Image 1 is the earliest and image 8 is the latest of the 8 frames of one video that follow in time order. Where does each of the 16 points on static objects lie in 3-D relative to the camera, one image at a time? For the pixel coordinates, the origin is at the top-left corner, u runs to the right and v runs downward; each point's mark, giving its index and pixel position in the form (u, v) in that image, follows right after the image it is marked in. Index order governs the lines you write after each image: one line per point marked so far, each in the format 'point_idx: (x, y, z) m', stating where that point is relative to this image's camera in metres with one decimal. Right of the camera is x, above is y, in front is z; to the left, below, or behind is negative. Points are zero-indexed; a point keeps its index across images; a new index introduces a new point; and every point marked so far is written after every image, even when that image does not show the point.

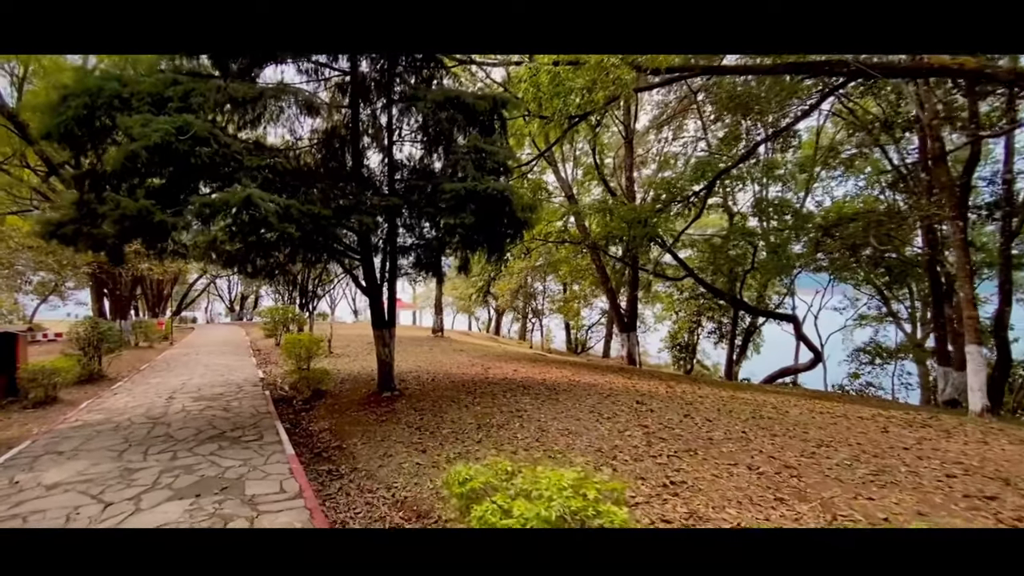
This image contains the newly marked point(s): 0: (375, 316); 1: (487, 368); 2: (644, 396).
0: (-1.4, -0.3, +4.8) m
1: (-0.3, -1.0, +5.7) m
2: (+1.2, -1.0, +4.2) m
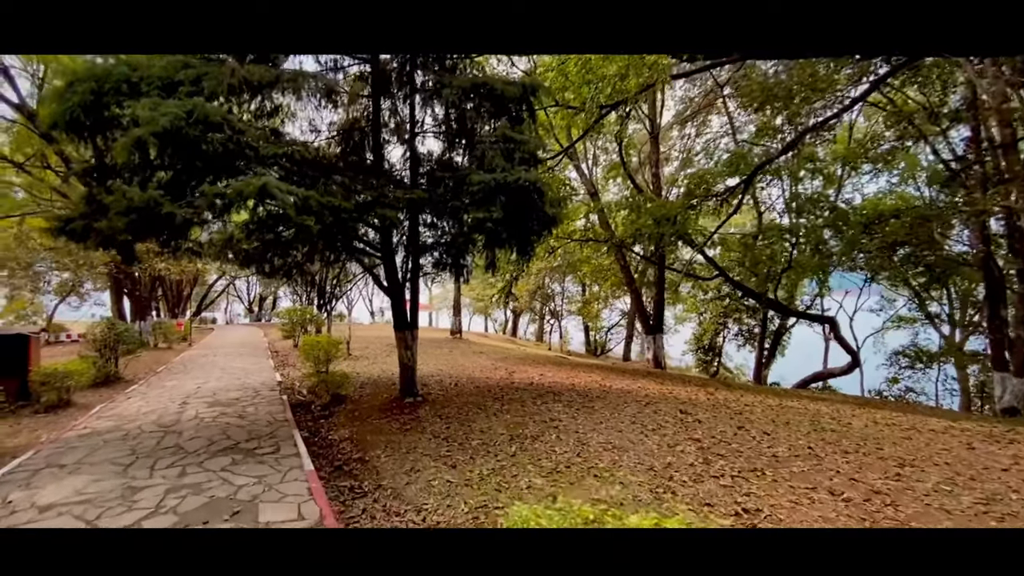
0: (-1.1, -0.3, +4.6) m
1: (0.0, -1.0, +5.5) m
2: (+1.5, -1.0, +3.9) m
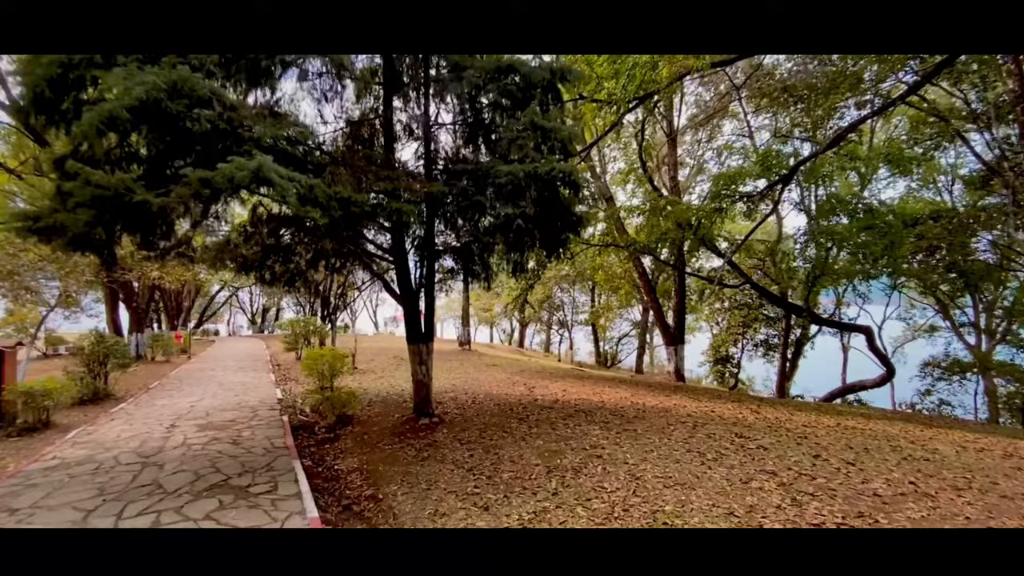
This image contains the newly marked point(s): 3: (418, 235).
0: (-0.9, -0.4, +4.2) m
1: (+0.2, -1.1, +5.0) m
2: (+1.7, -1.0, +3.4) m
3: (-0.8, +0.5, +4.1) m
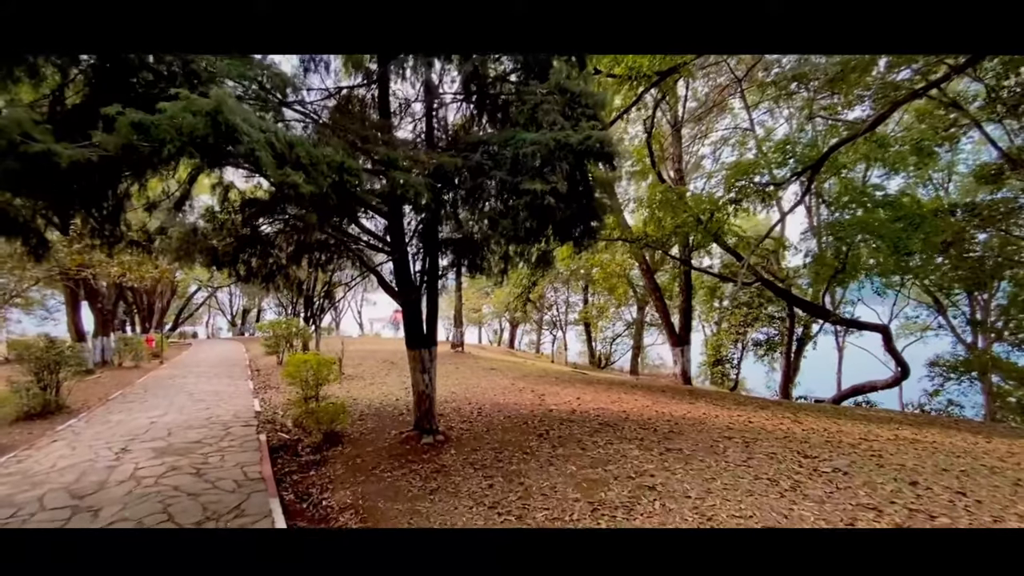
0: (-0.8, -0.4, +3.6) m
1: (+0.3, -1.1, +4.5) m
2: (+1.8, -1.0, +3.0) m
3: (-0.7, +0.5, +3.6) m
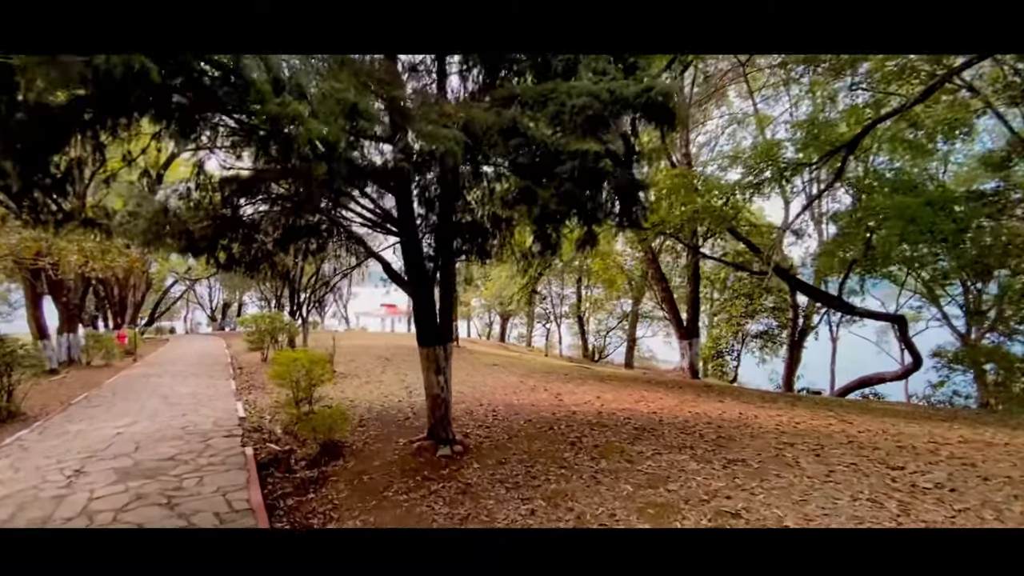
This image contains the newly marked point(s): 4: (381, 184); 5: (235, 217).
0: (-0.6, -0.3, +3.2) m
1: (+0.4, -1.0, +4.2) m
2: (+2.0, -0.9, +2.6) m
3: (-0.5, +0.6, +3.2) m
4: (-0.9, +0.7, +3.4) m
5: (-2.1, +0.5, +3.4) m
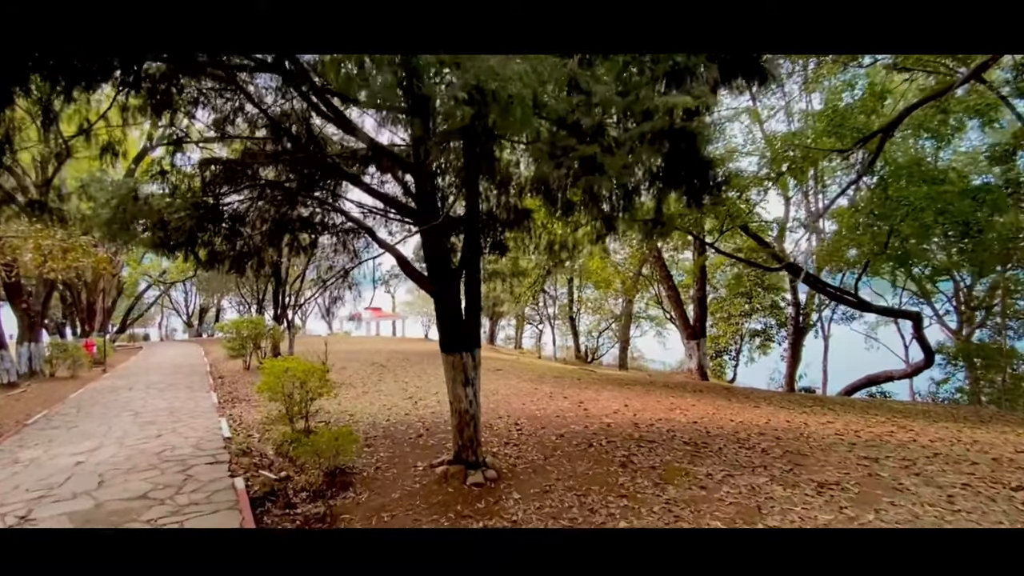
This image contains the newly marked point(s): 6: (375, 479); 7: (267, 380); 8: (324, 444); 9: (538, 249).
0: (-0.4, -0.3, +2.8) m
1: (+0.6, -0.9, +3.8) m
2: (+2.2, -0.9, +2.3) m
3: (-0.3, +0.6, +2.8) m
4: (-0.8, +0.8, +3.0) m
5: (-1.9, +0.5, +3.0) m
6: (-0.8, -1.1, +2.6) m
7: (-1.6, -0.6, +2.9) m
8: (-1.0, -0.9, +2.6) m
9: (+0.2, +0.2, +3.0) m
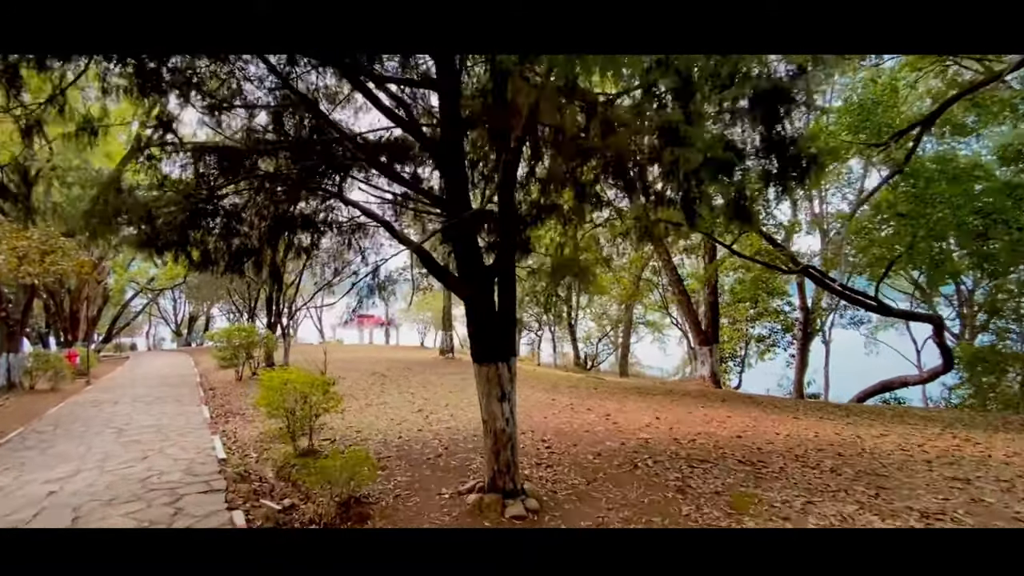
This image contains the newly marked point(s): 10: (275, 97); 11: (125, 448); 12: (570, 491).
0: (-0.3, -0.3, +2.5) m
1: (+0.7, -1.0, +3.5) m
2: (+2.4, -0.9, +2.1) m
3: (-0.2, +0.6, +2.5) m
4: (-0.6, +0.7, +2.7) m
5: (-1.7, +0.5, +2.7) m
6: (-0.6, -1.1, +2.3) m
7: (-1.4, -0.6, +2.6) m
8: (-0.9, -0.9, +2.2) m
9: (+0.3, +0.2, +2.8) m
10: (-1.4, +1.1, +2.7) m
11: (-2.5, -1.0, +3.0) m
12: (+0.3, -1.0, +2.4) m
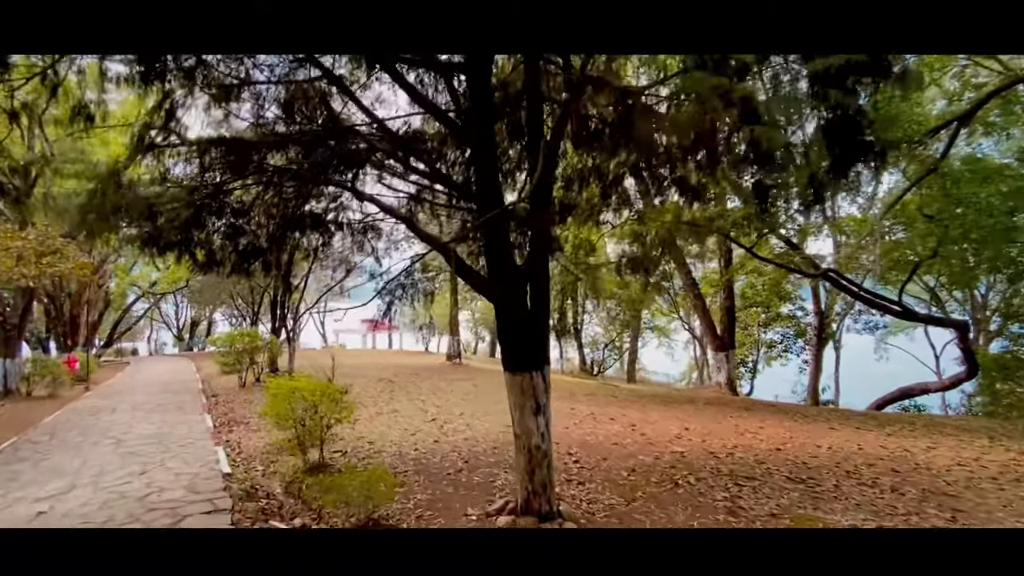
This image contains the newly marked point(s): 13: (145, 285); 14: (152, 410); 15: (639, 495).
0: (-0.1, -0.3, +2.3) m
1: (+0.9, -1.0, +3.3) m
2: (+2.5, -0.9, +1.9) m
3: (0.0, +0.6, +2.3) m
4: (-0.4, +0.7, +2.6) m
5: (-1.6, +0.5, +2.5) m
6: (-0.5, -1.1, +2.1) m
7: (-1.2, -0.6, +2.4) m
8: (-0.7, -0.9, +2.1) m
9: (+0.5, +0.2, +2.6) m
10: (-1.2, +1.1, +2.5) m
11: (-2.3, -1.0, +2.8) m
12: (+0.5, -1.0, +2.2) m
13: (-2.5, +0.1, +3.0) m
14: (-2.8, -1.0, +3.7) m
15: (+0.5, -1.1, +2.4) m
